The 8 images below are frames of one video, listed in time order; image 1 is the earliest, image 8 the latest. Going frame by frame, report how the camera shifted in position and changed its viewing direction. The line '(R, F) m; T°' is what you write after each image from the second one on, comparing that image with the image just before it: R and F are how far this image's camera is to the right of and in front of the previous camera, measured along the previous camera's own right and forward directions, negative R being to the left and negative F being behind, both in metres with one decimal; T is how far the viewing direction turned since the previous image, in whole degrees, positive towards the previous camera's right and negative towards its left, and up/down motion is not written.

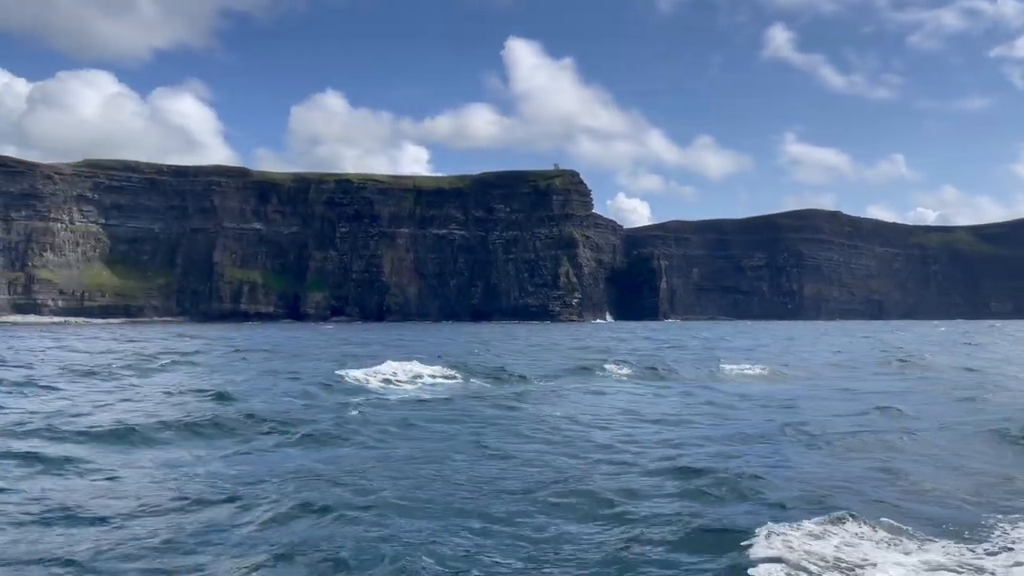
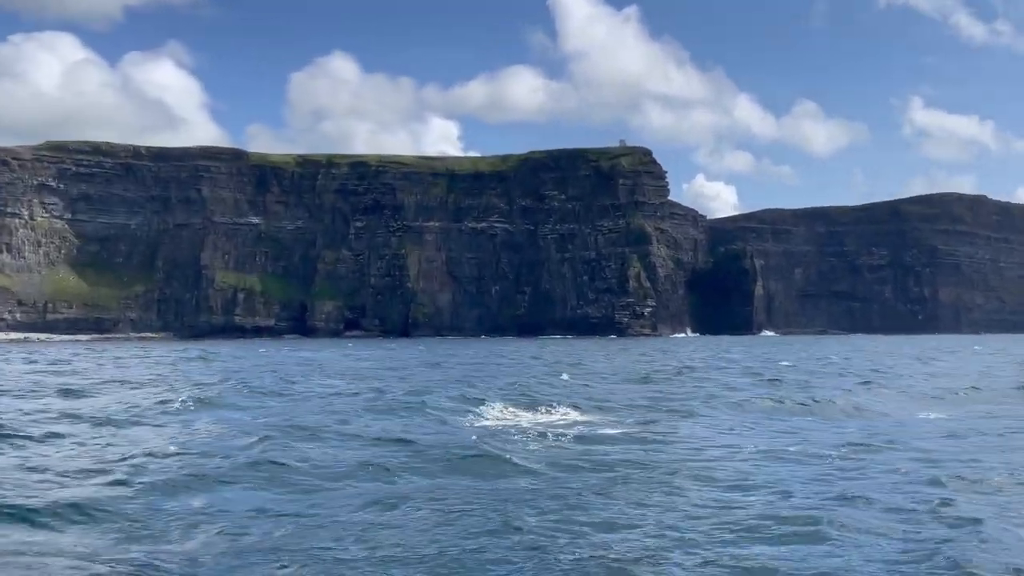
(+1.2, +26.9) m; -4°
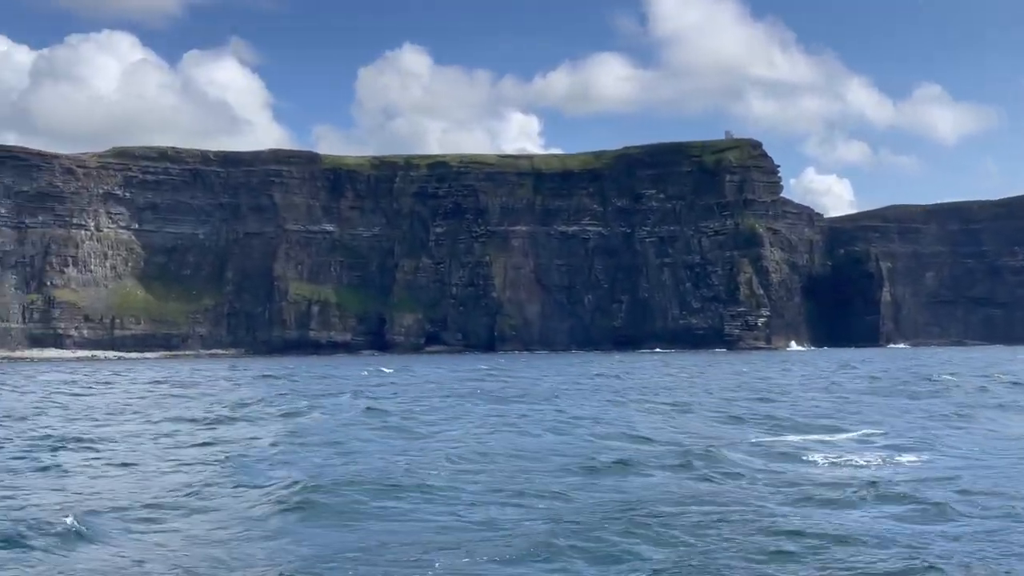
(-1.1, +9.3) m; -5°
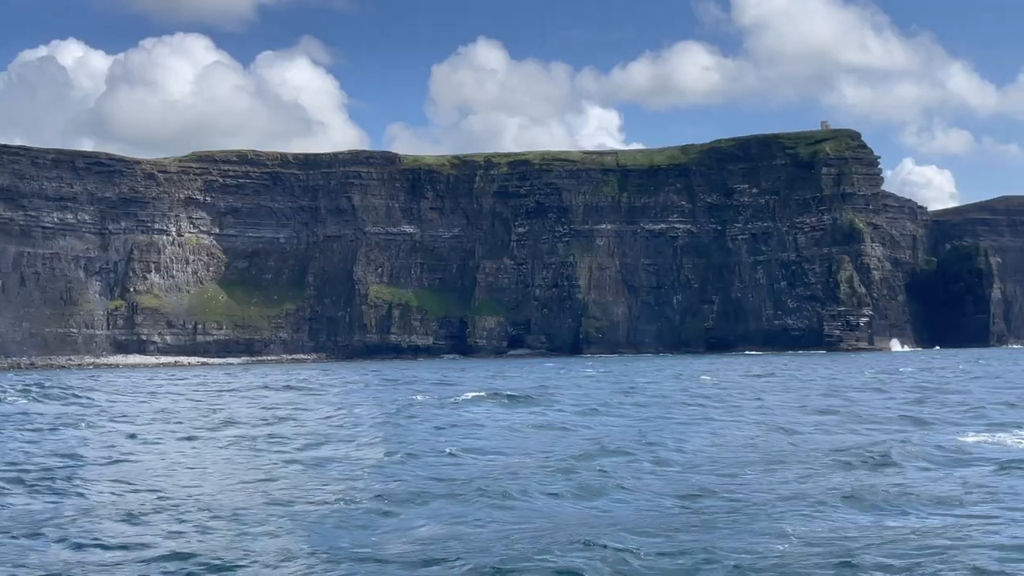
(-1.0, +3.0) m; -4°
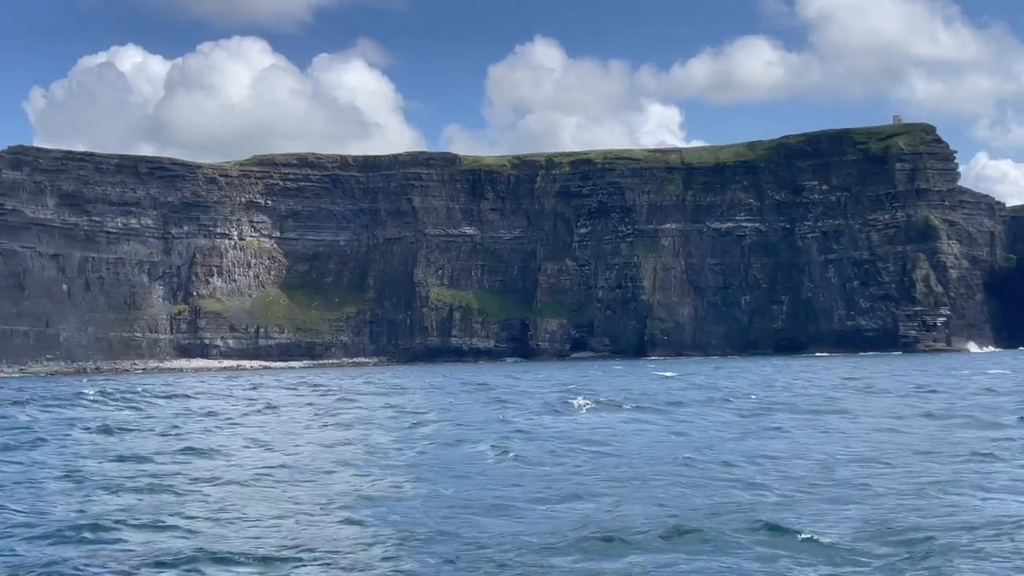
(-1.2, +1.5) m; -3°
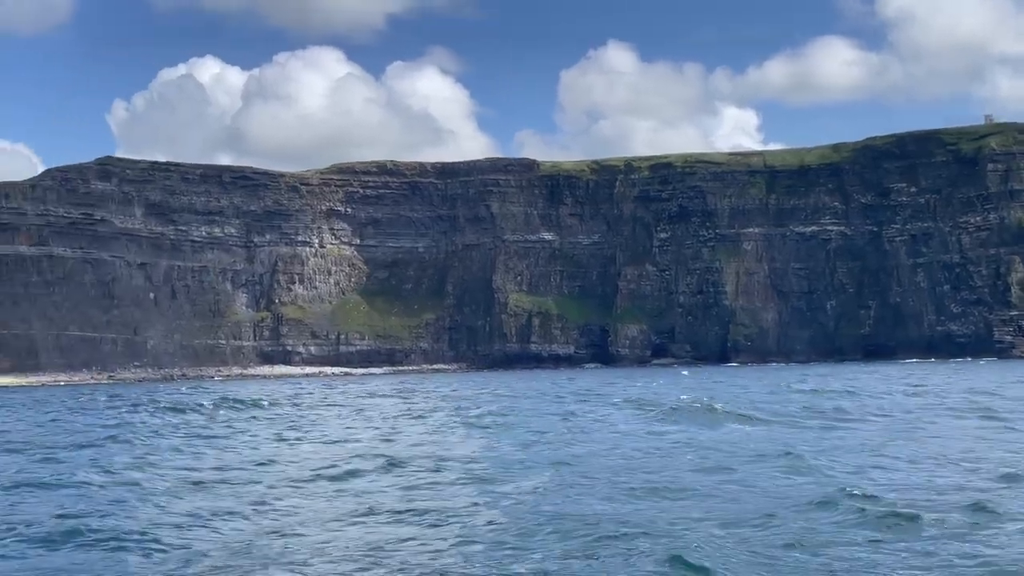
(-1.8, +0.3) m; -3°
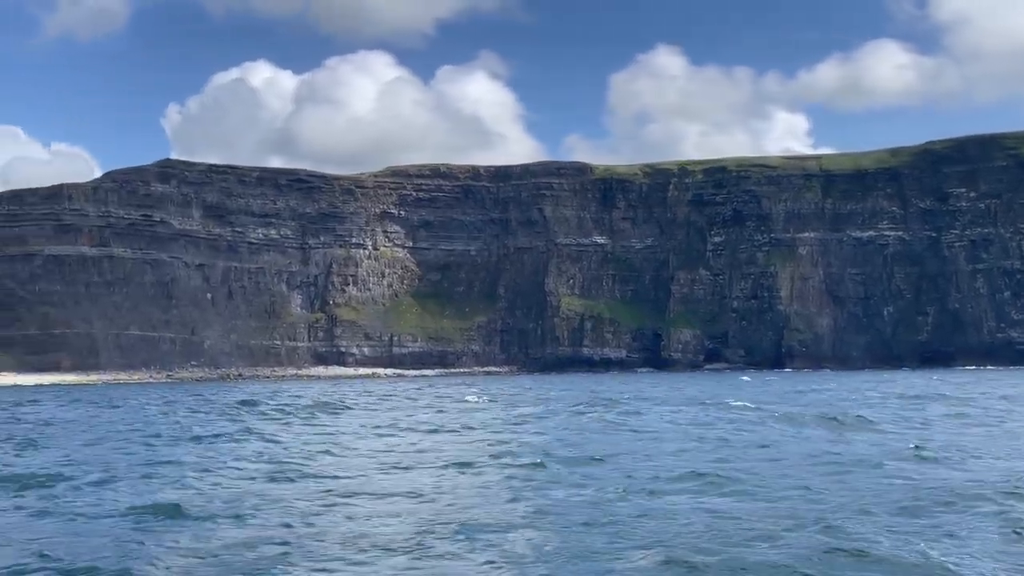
(-1.4, -0.2) m; -2°
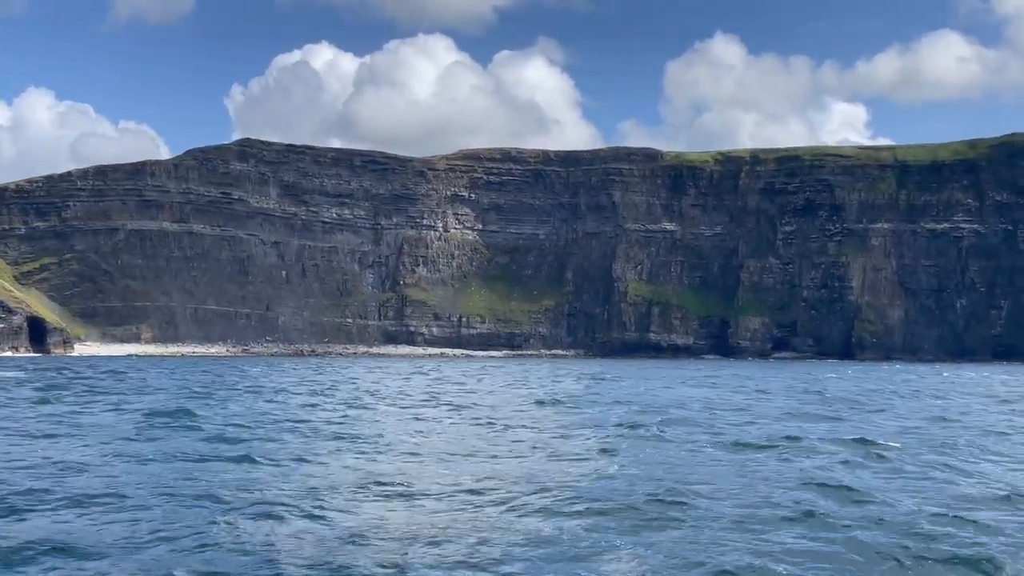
(-4.1, -0.9) m; -1°
